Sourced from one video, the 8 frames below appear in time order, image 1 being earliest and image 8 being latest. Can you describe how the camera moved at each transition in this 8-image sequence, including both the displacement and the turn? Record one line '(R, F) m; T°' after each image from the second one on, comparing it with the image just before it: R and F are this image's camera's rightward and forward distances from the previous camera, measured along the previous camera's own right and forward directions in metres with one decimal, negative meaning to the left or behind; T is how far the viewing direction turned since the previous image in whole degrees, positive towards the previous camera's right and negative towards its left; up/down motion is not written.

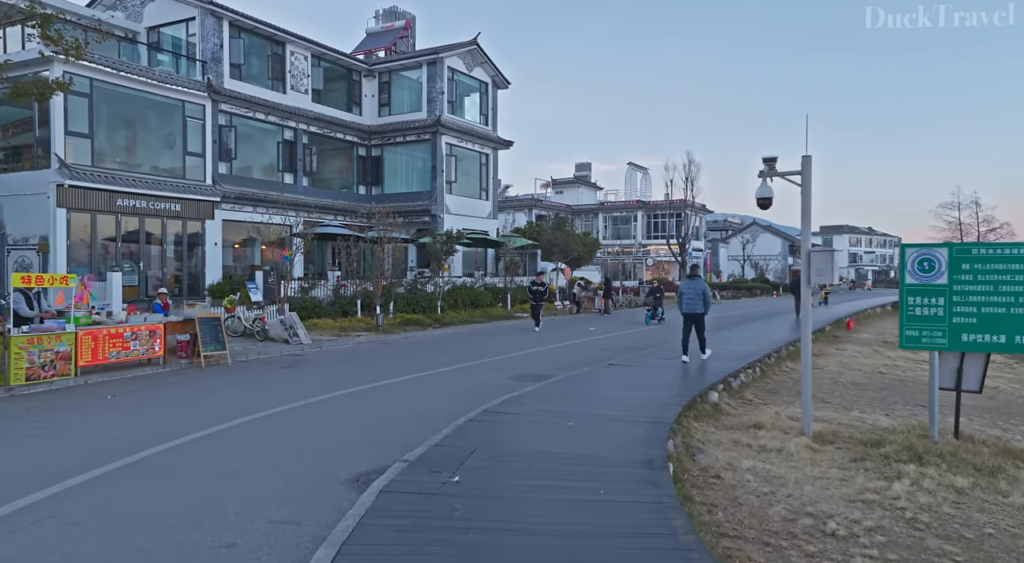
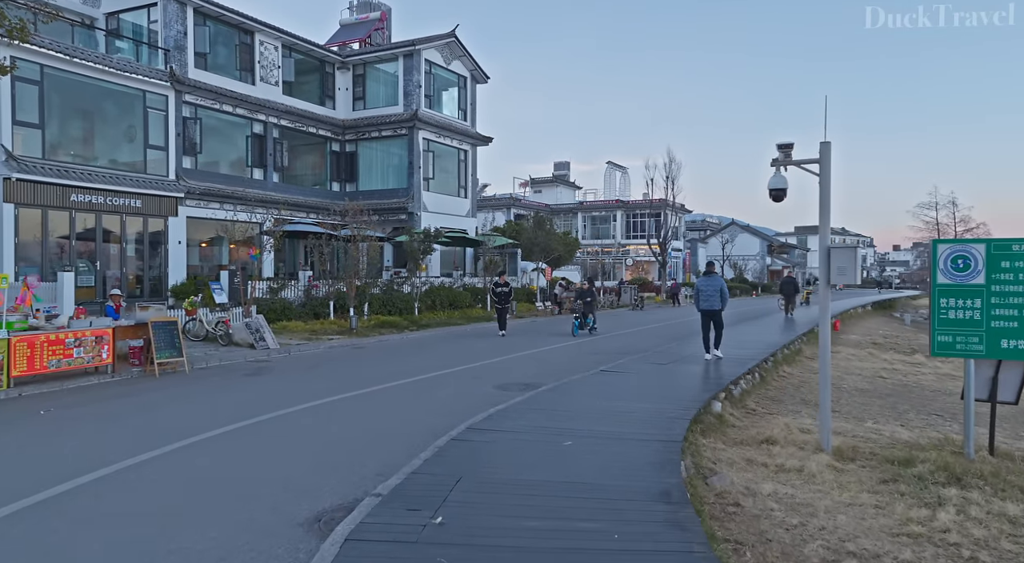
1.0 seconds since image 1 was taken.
(-0.1, +1.1) m; +2°
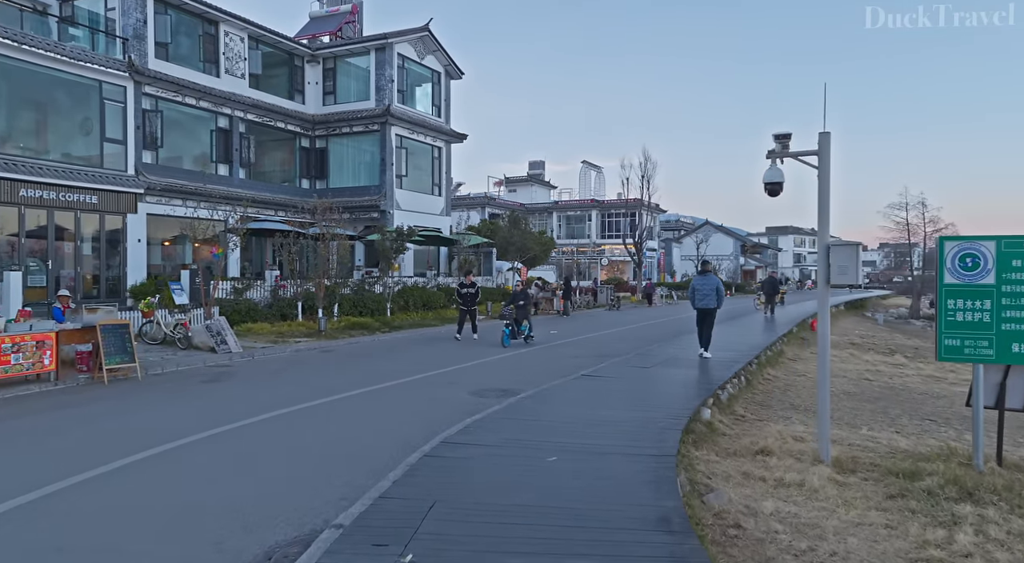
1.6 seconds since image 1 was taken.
(0.0, +0.7) m; +2°
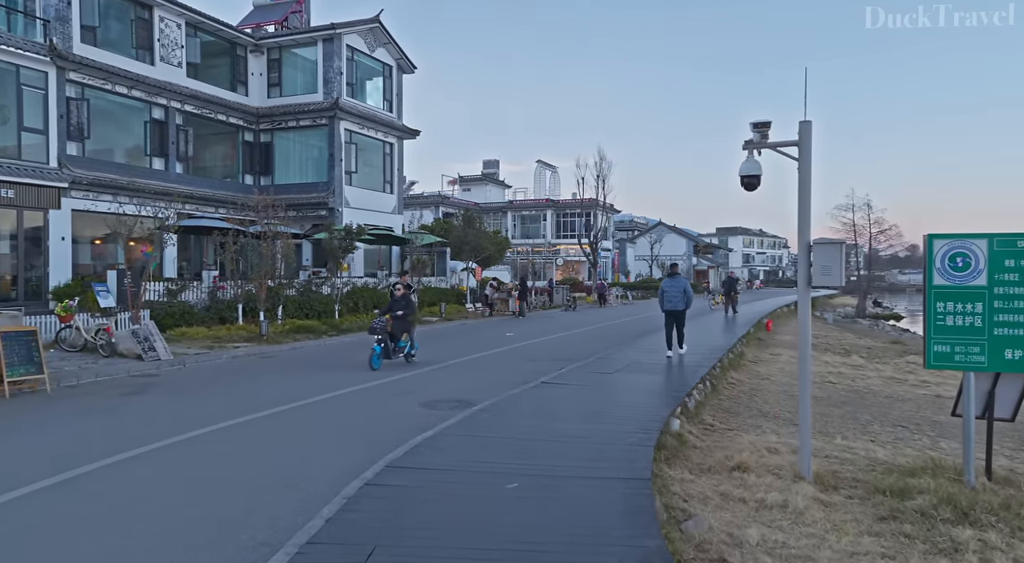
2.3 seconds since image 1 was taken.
(0.0, +0.8) m; +4°
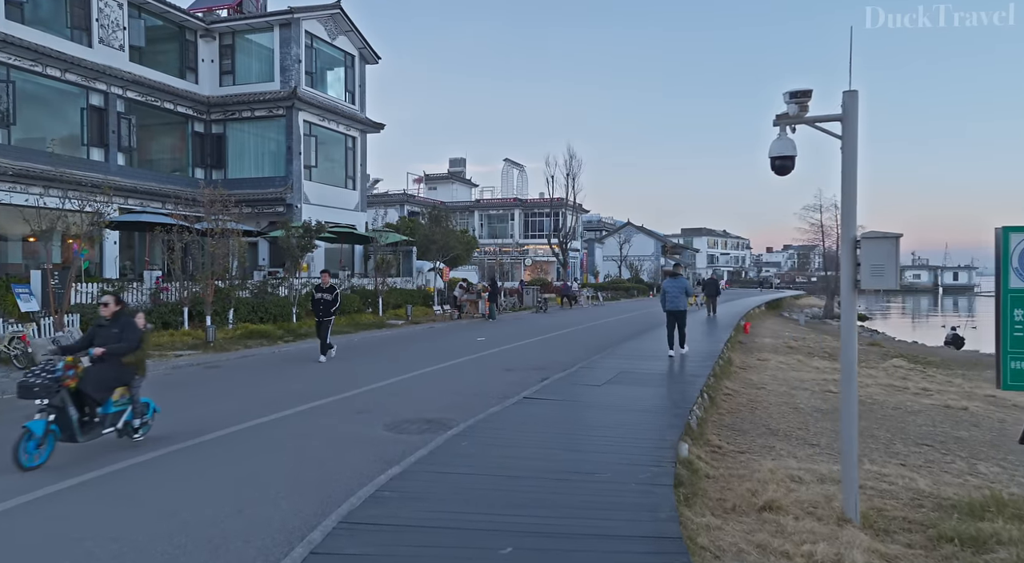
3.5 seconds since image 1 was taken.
(-0.2, +1.4) m; +3°
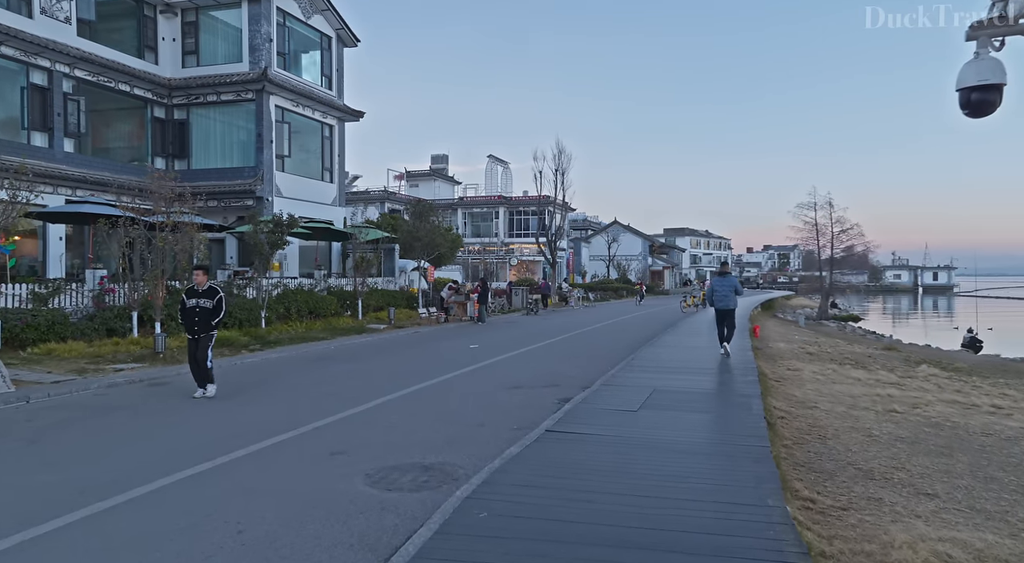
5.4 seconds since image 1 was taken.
(-0.4, +2.4) m; +1°
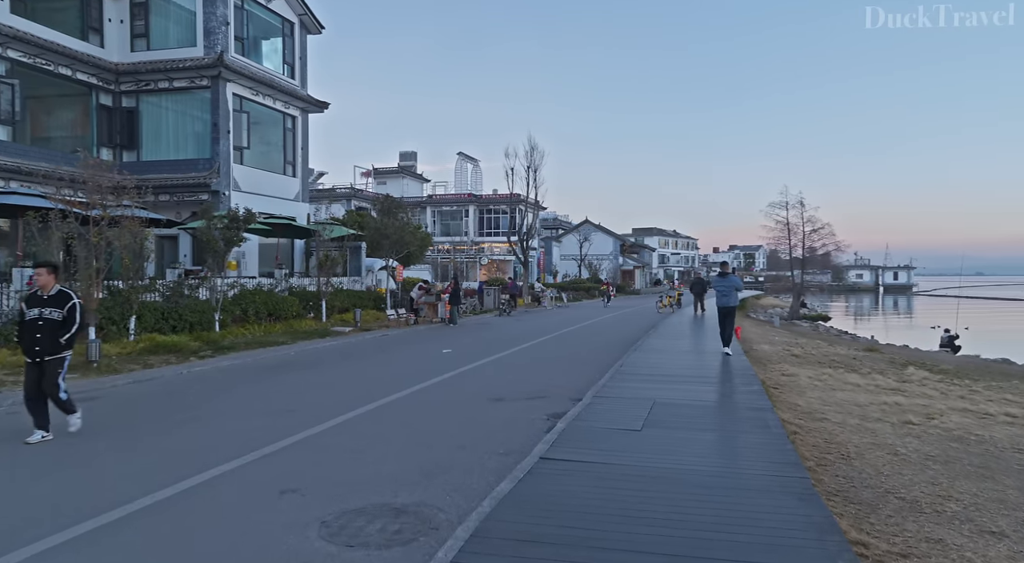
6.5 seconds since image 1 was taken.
(-0.2, +1.3) m; +2°
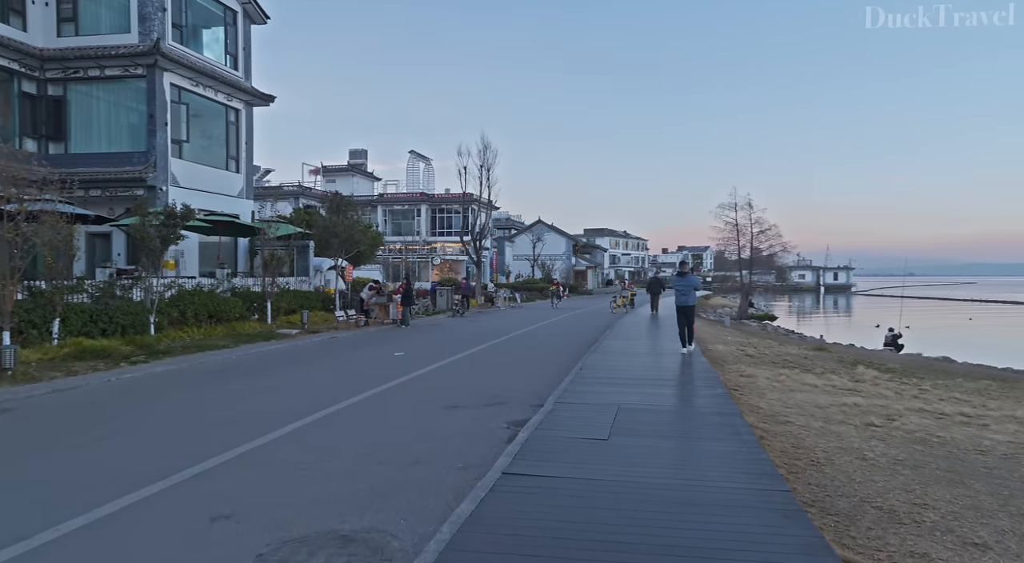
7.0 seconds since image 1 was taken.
(-0.1, +0.5) m; +4°
